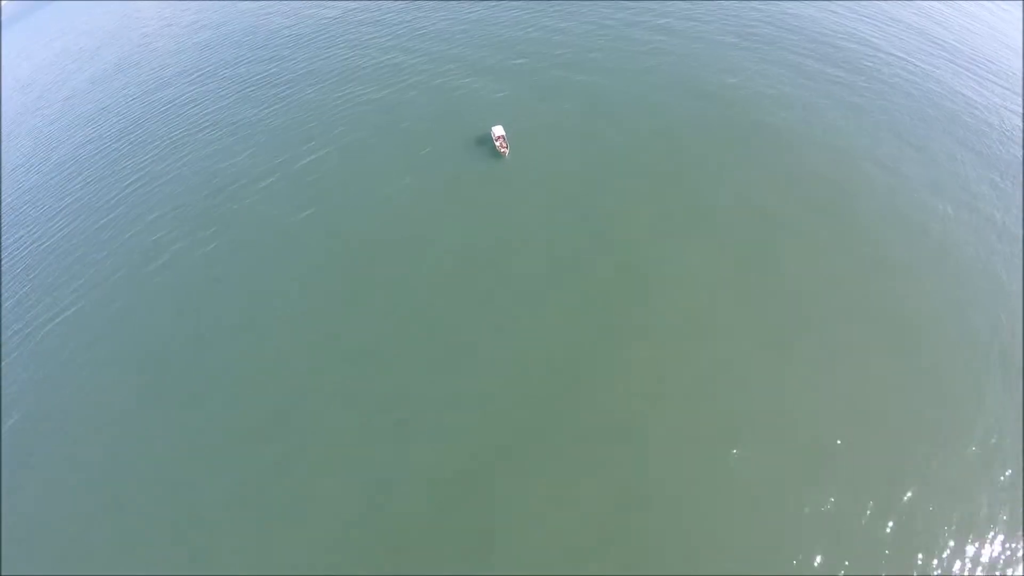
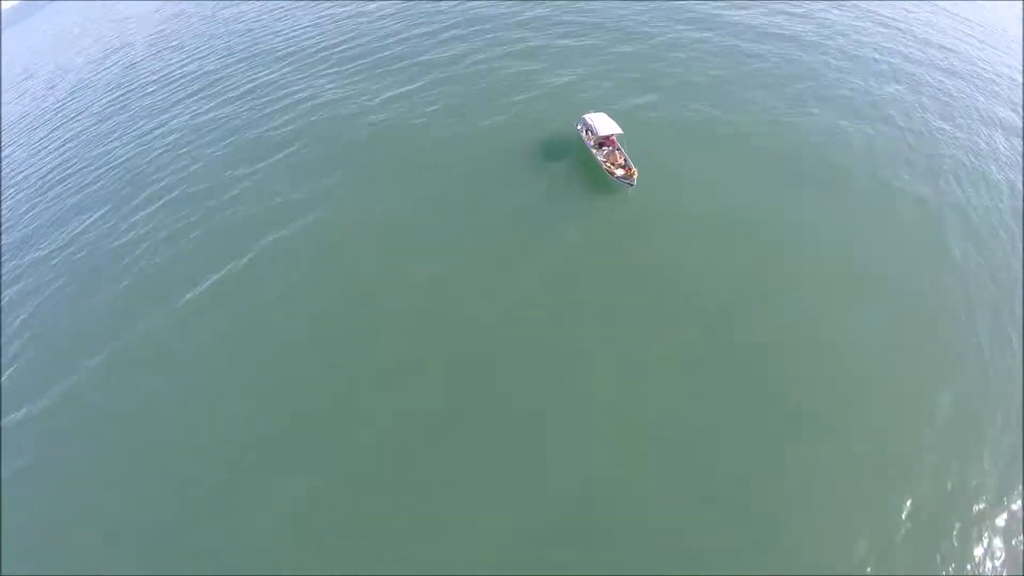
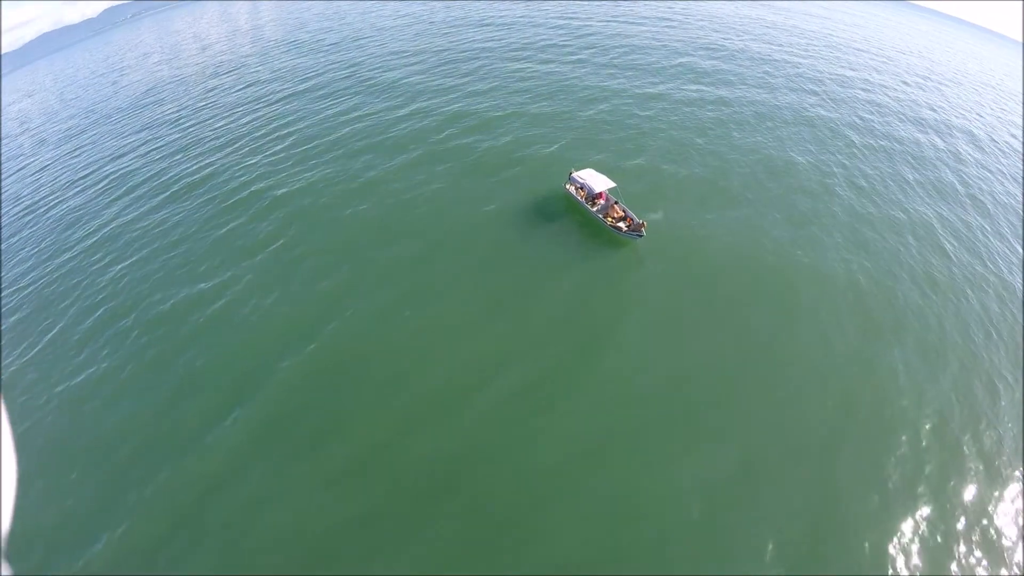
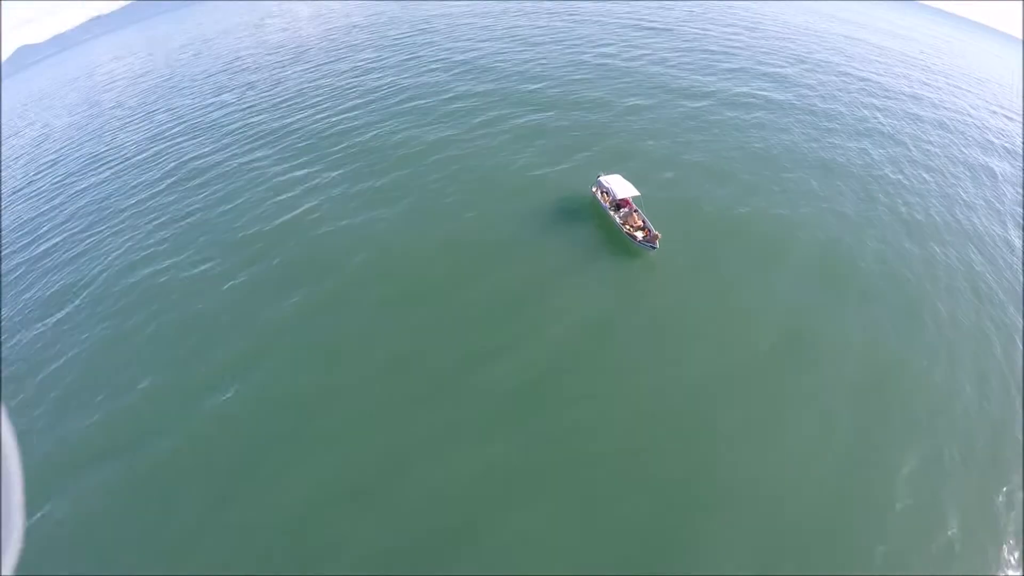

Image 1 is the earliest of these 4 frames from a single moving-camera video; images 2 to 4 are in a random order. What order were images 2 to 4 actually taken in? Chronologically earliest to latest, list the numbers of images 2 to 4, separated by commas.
2, 4, 3
